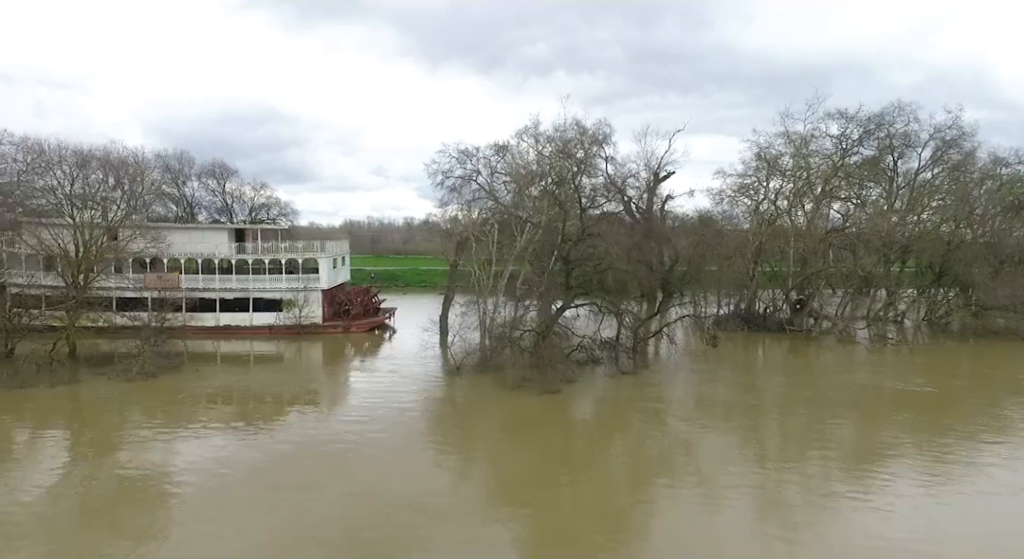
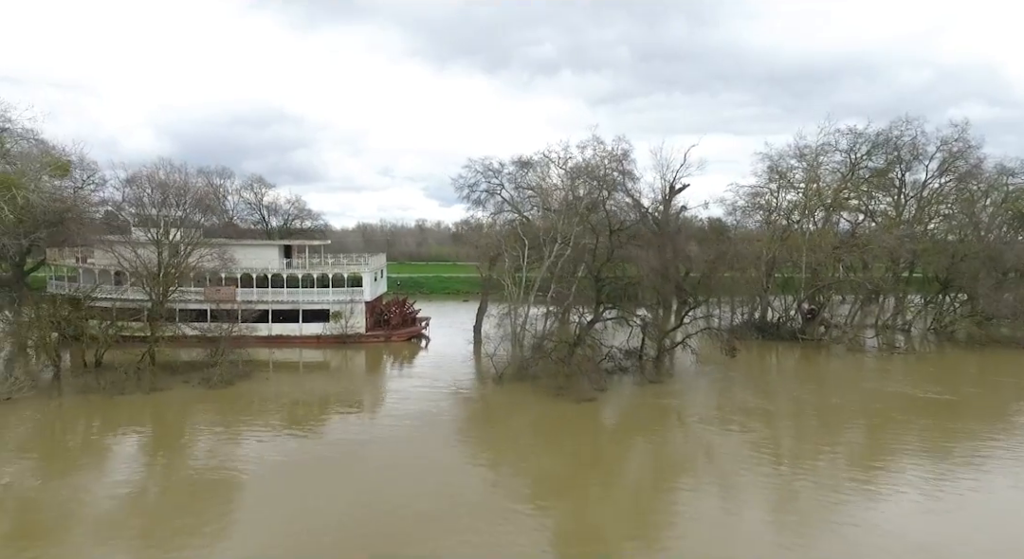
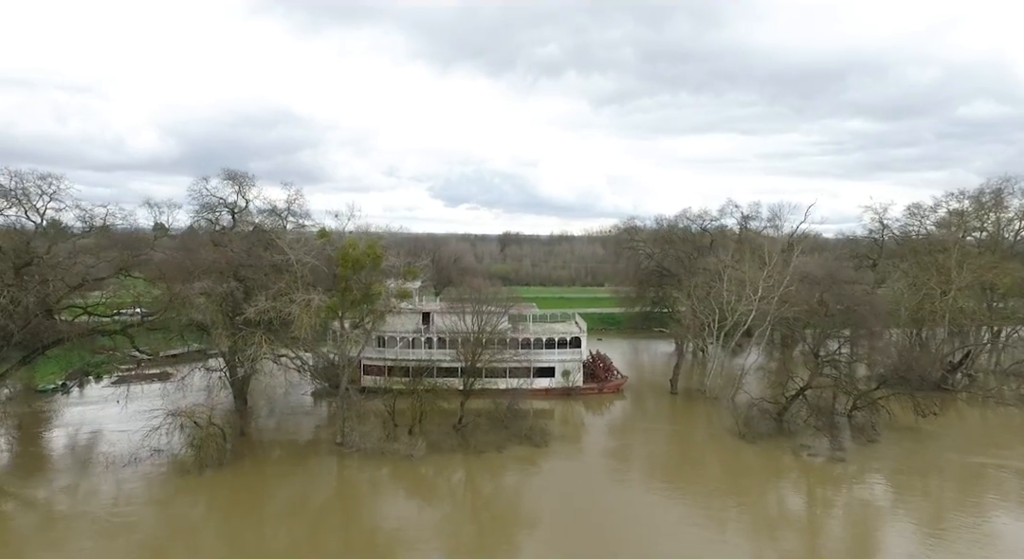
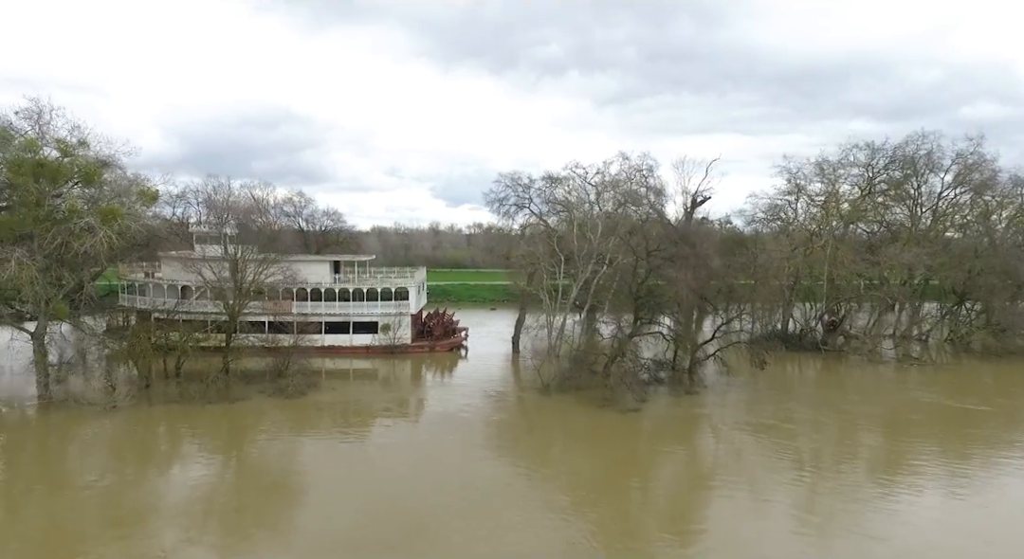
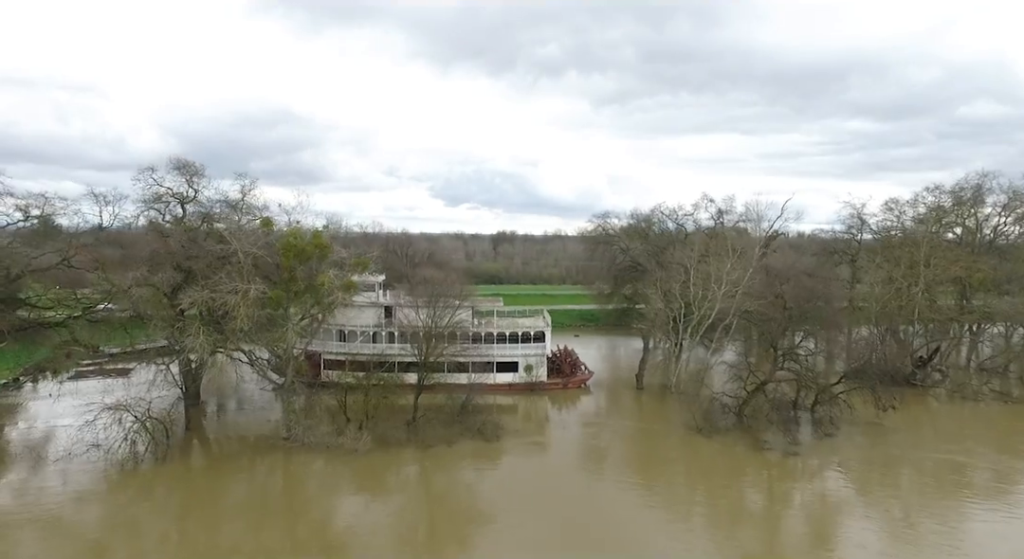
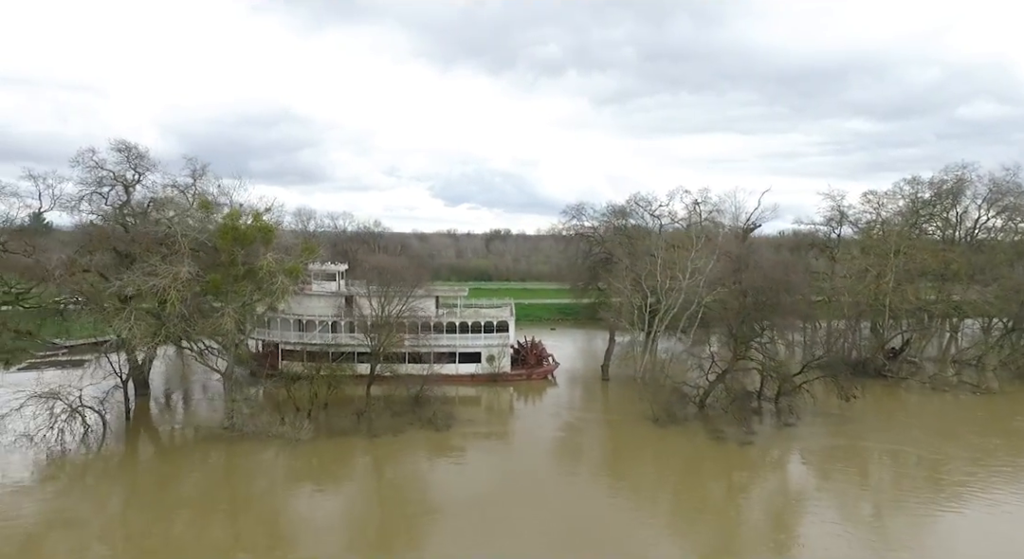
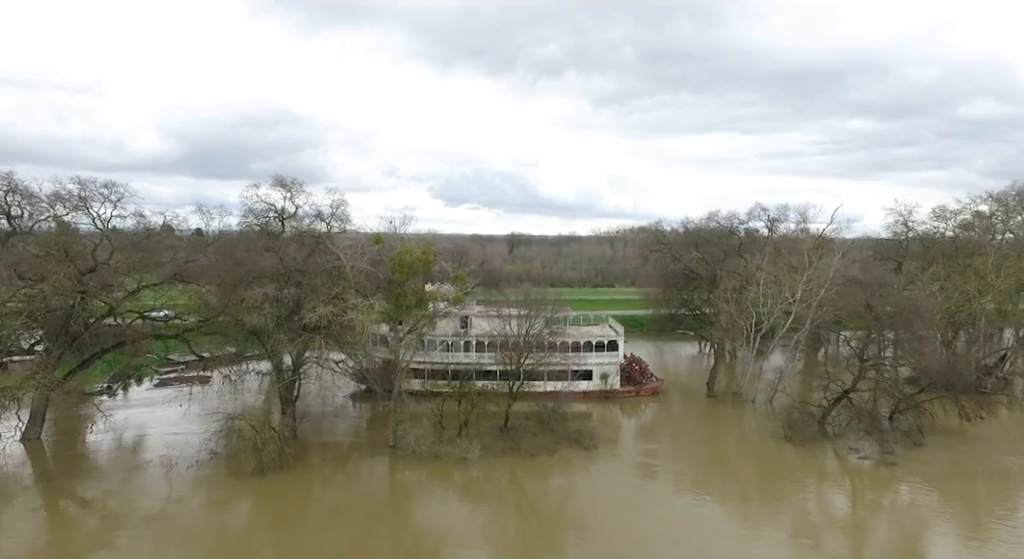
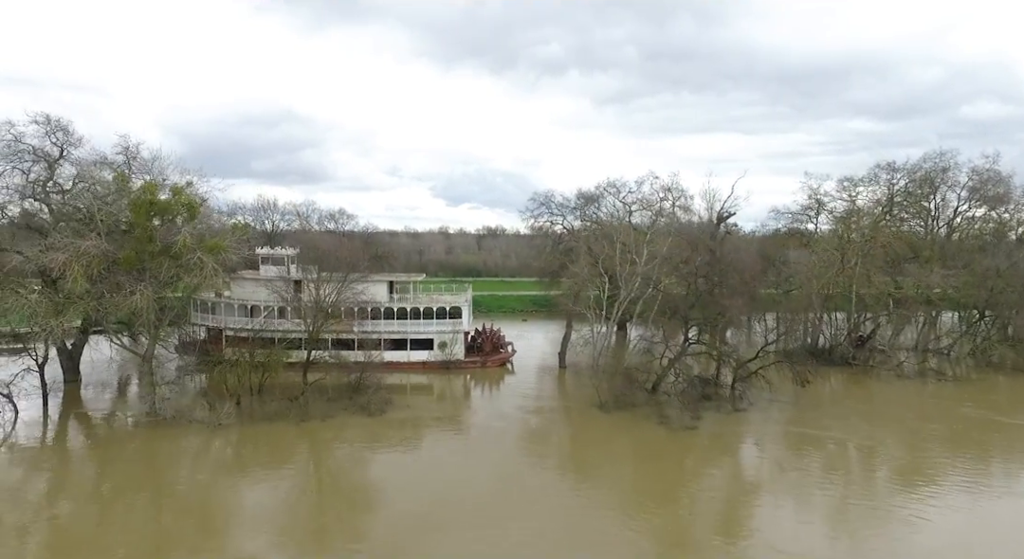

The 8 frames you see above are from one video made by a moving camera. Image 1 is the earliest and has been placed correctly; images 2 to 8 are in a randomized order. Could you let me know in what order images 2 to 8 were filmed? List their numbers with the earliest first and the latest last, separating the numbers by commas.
2, 4, 8, 6, 5, 3, 7
